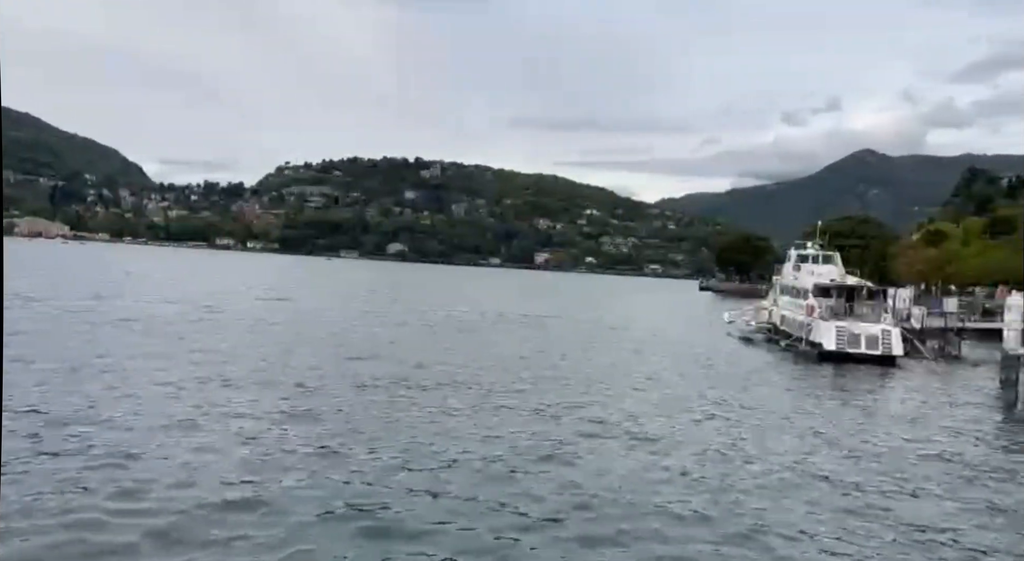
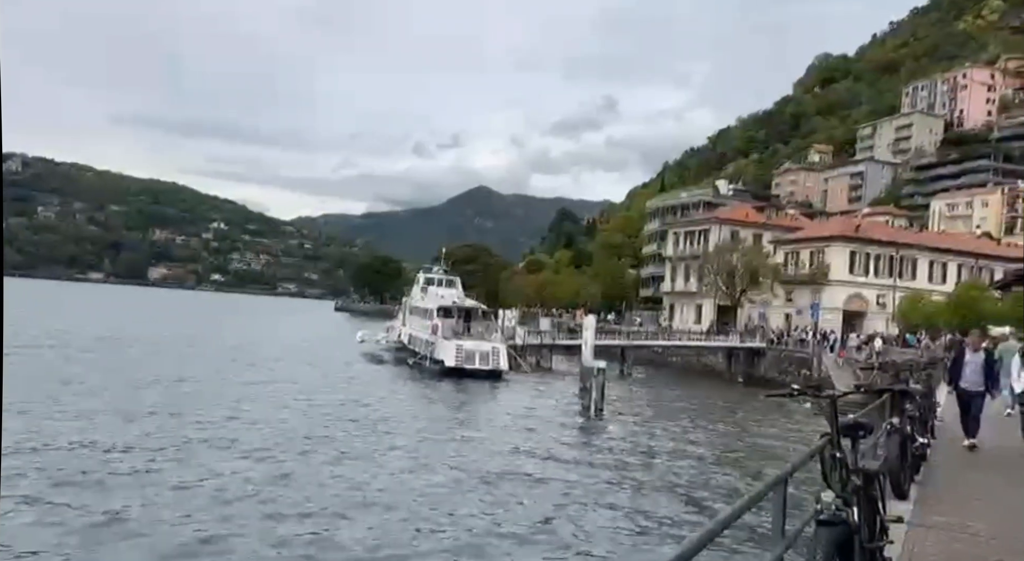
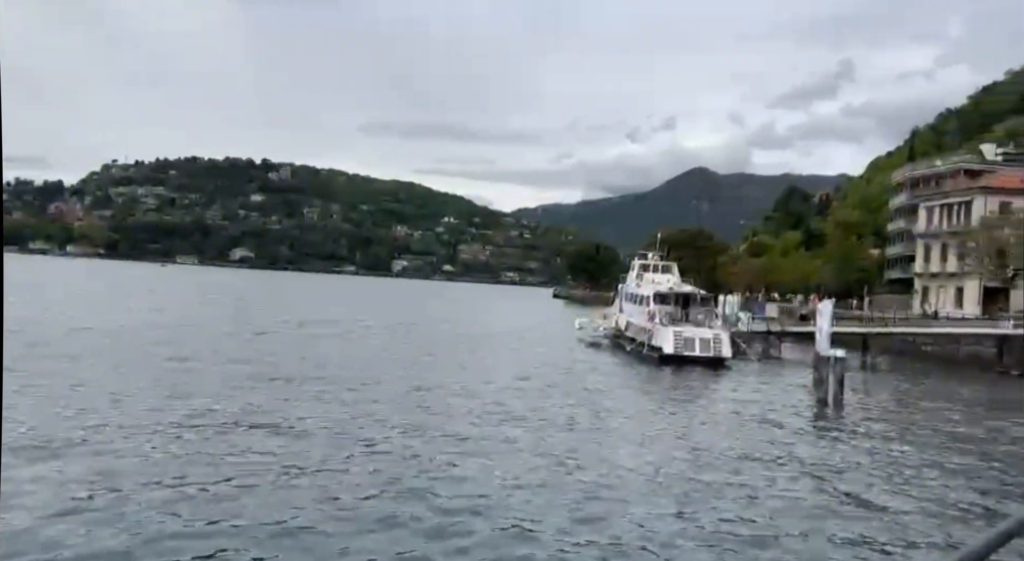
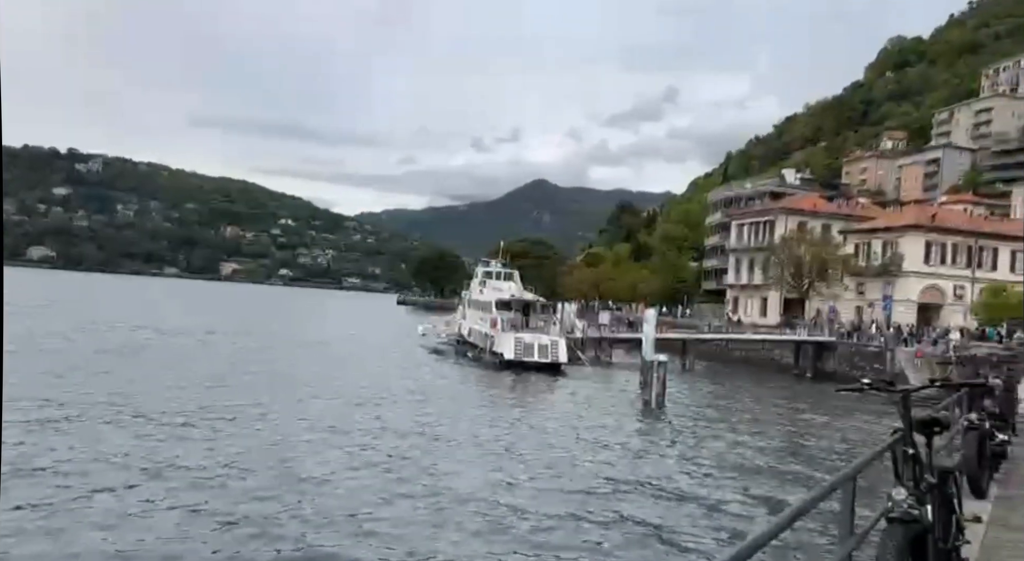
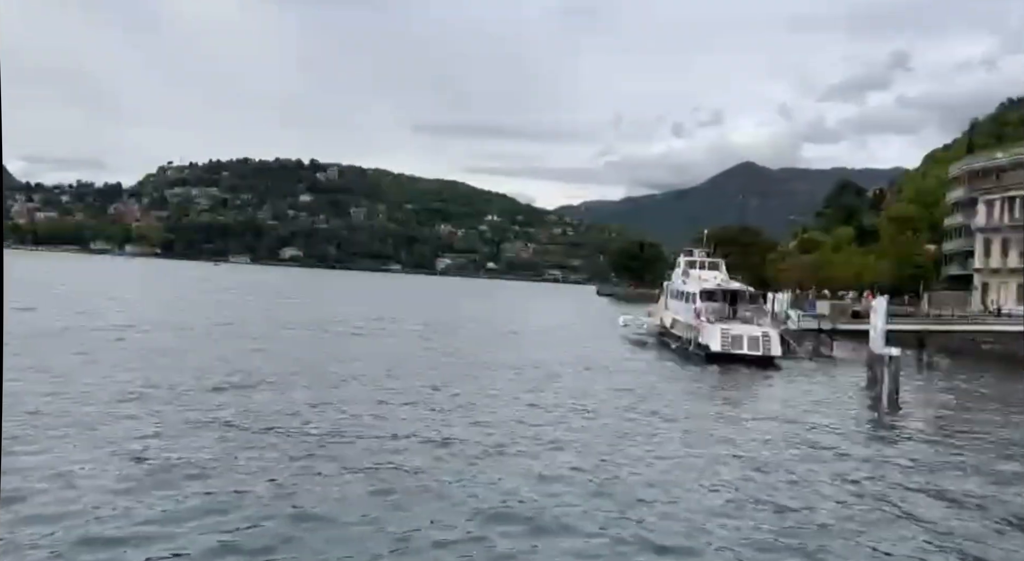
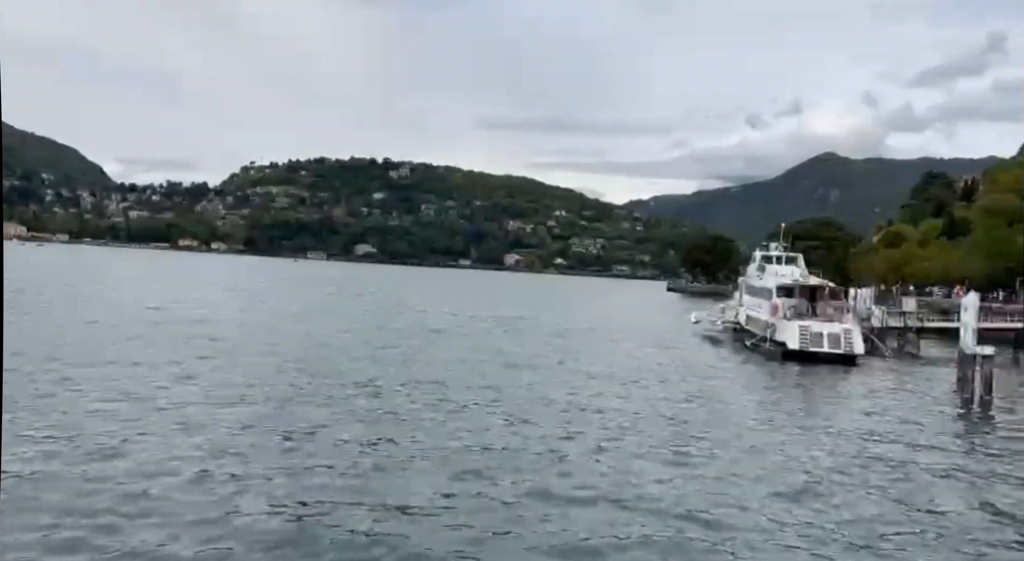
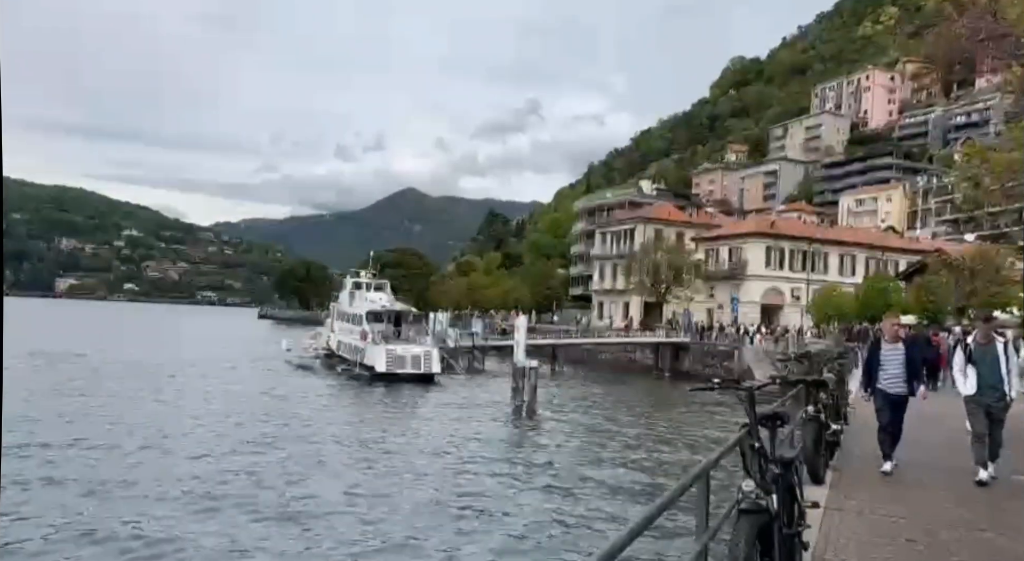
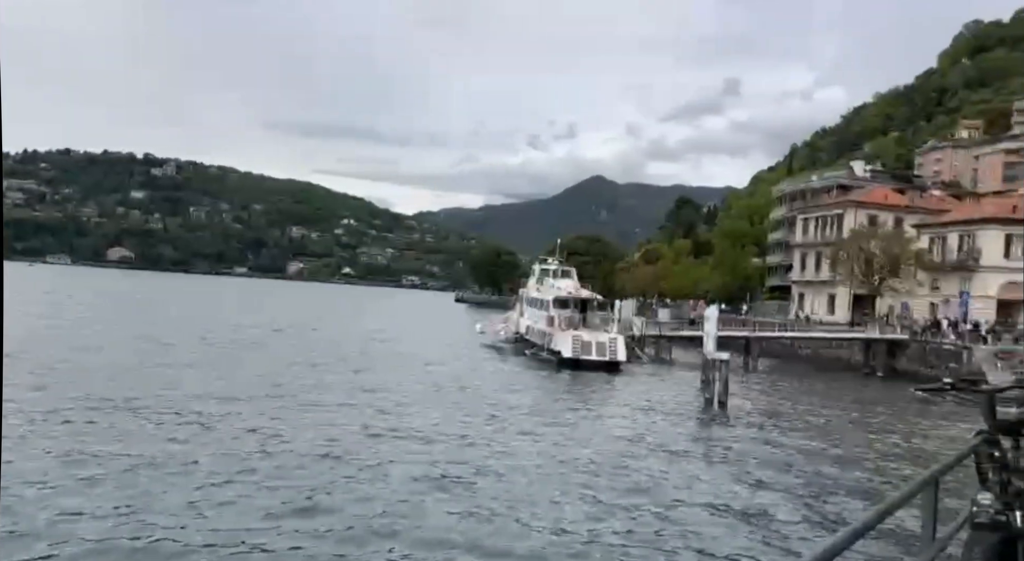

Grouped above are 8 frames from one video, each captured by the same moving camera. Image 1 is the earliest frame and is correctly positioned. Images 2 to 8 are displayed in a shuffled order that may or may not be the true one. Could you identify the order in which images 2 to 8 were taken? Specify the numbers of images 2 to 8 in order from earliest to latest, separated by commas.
6, 5, 3, 8, 4, 2, 7
